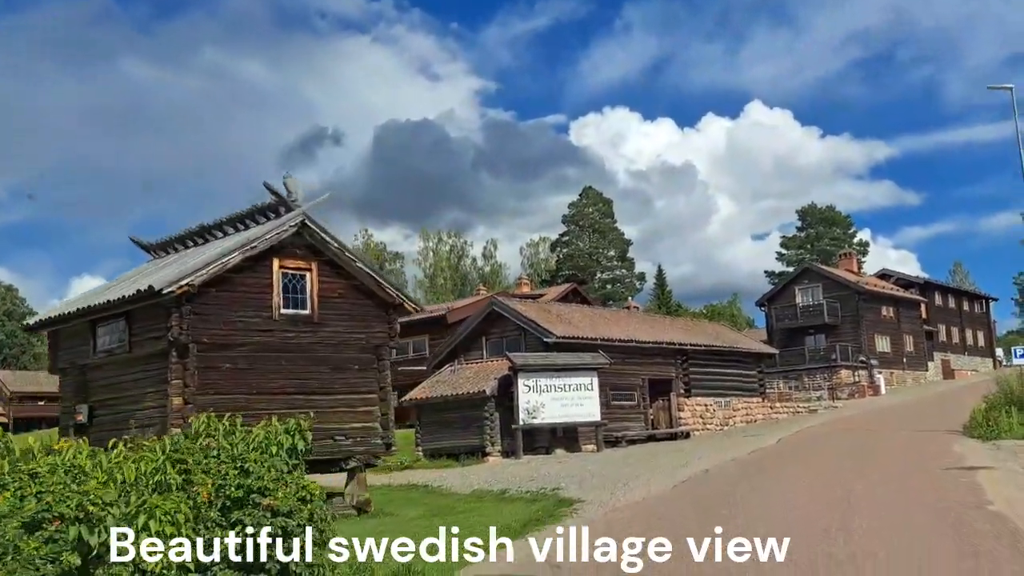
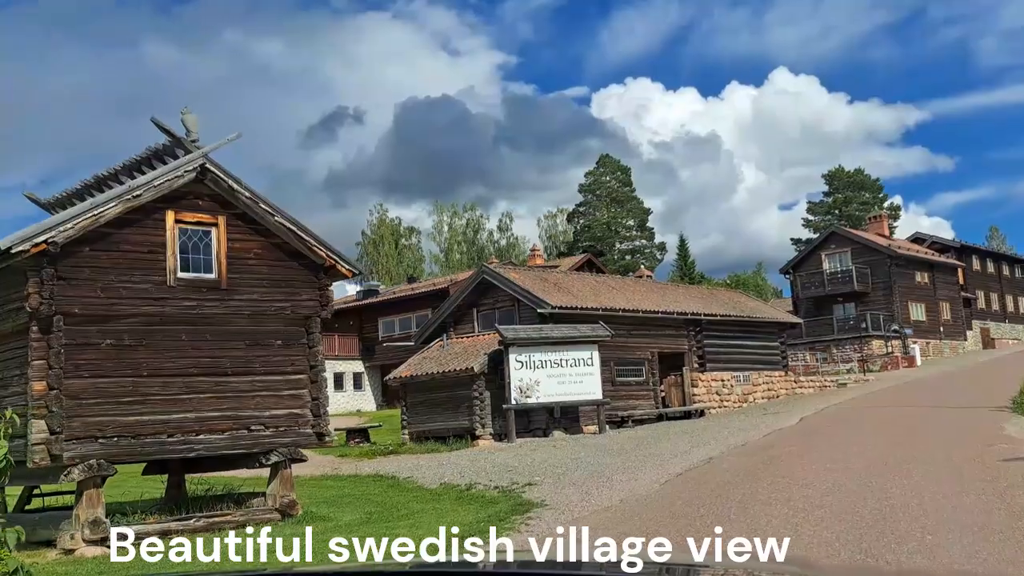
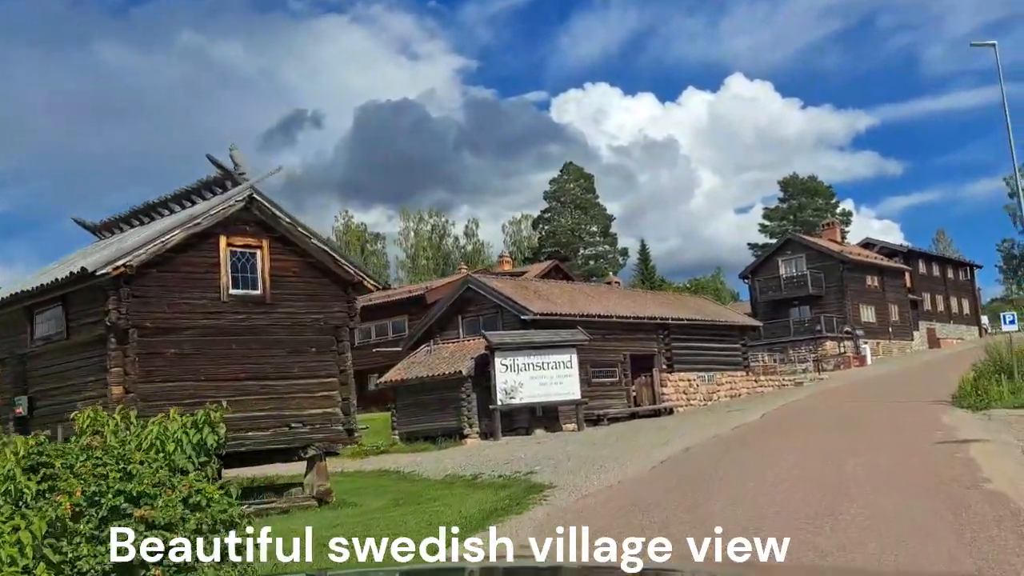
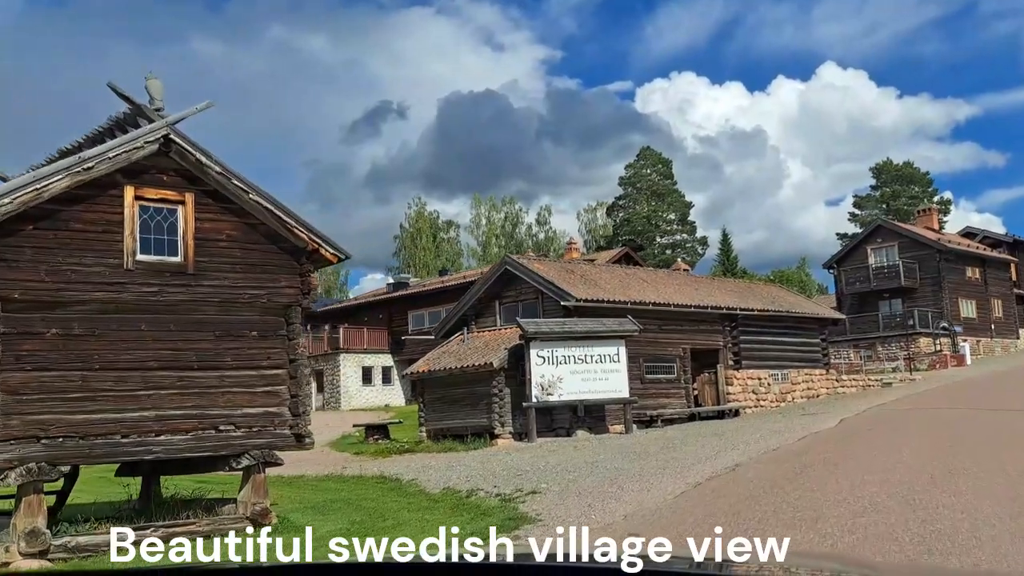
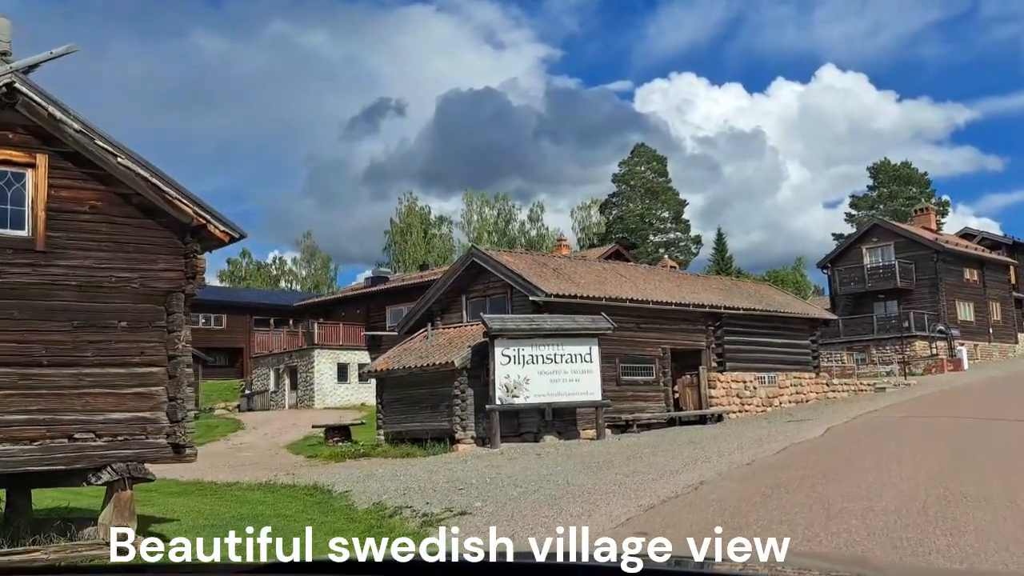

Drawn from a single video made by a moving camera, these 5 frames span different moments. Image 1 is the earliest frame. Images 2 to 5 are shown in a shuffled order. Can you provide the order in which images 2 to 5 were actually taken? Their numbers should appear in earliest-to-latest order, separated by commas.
3, 2, 4, 5
